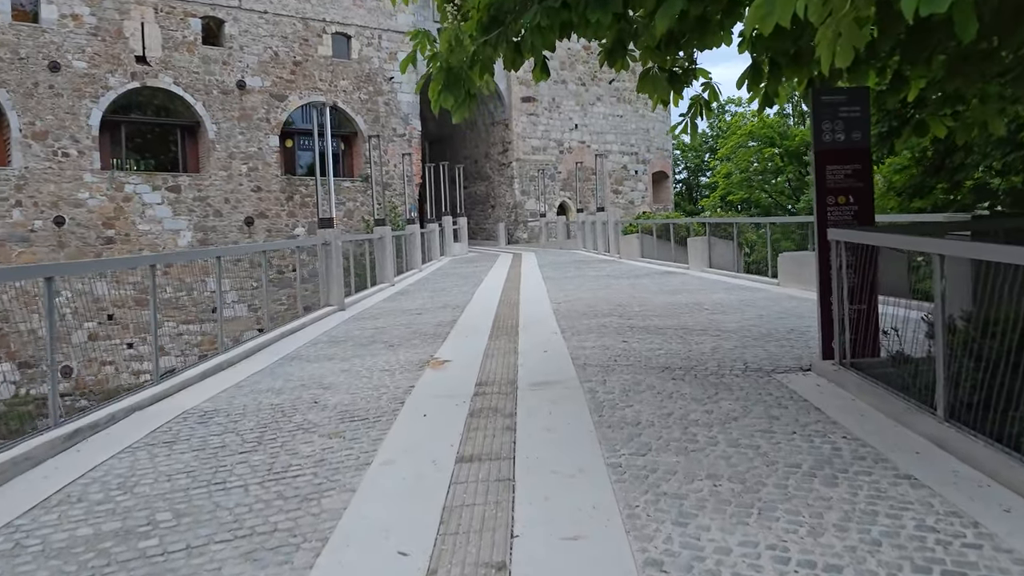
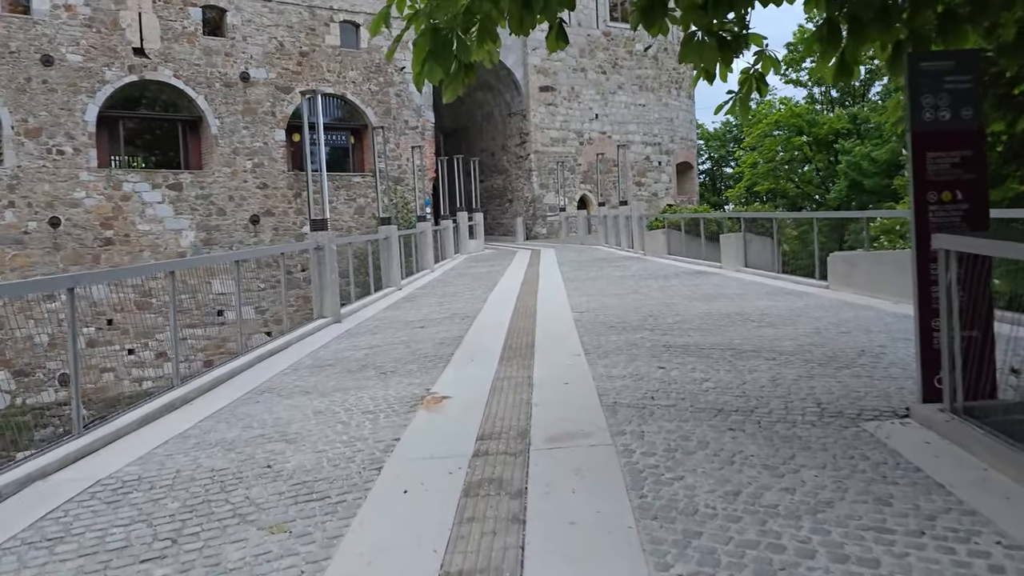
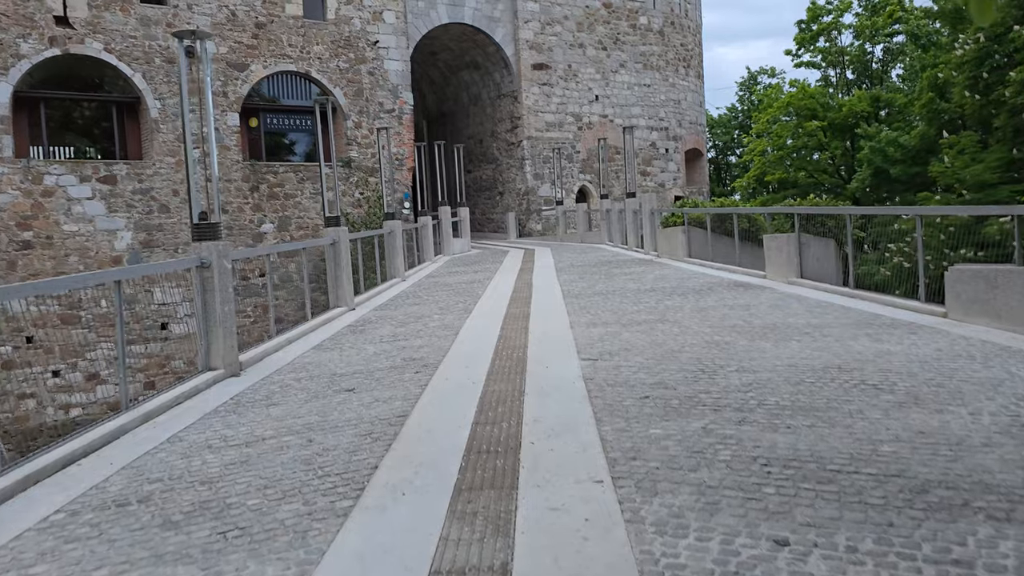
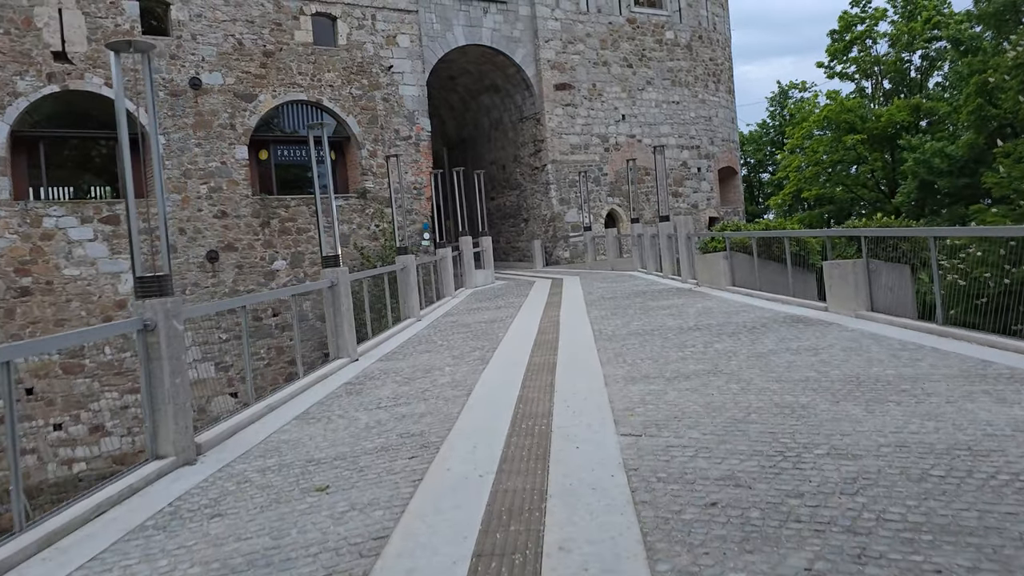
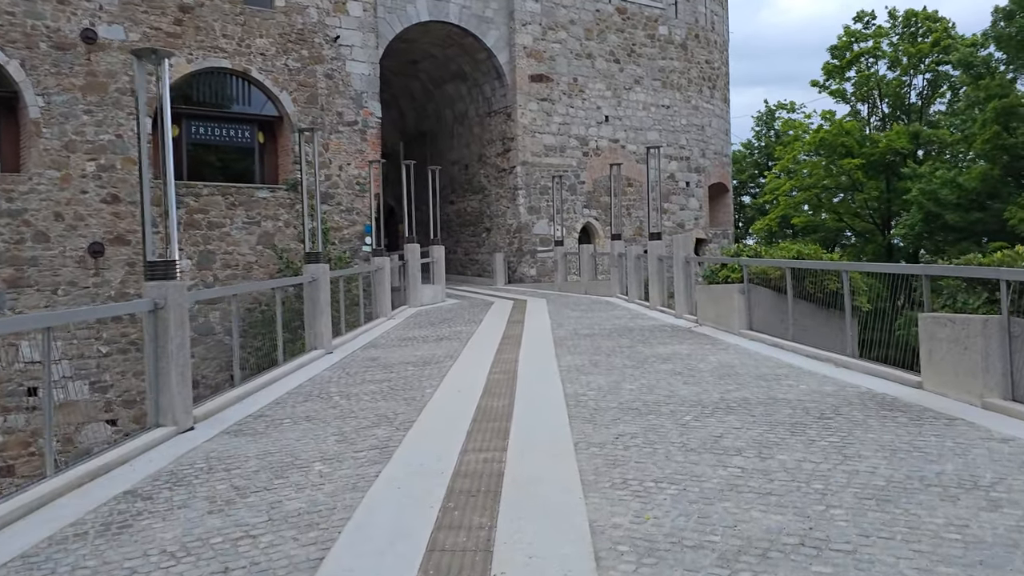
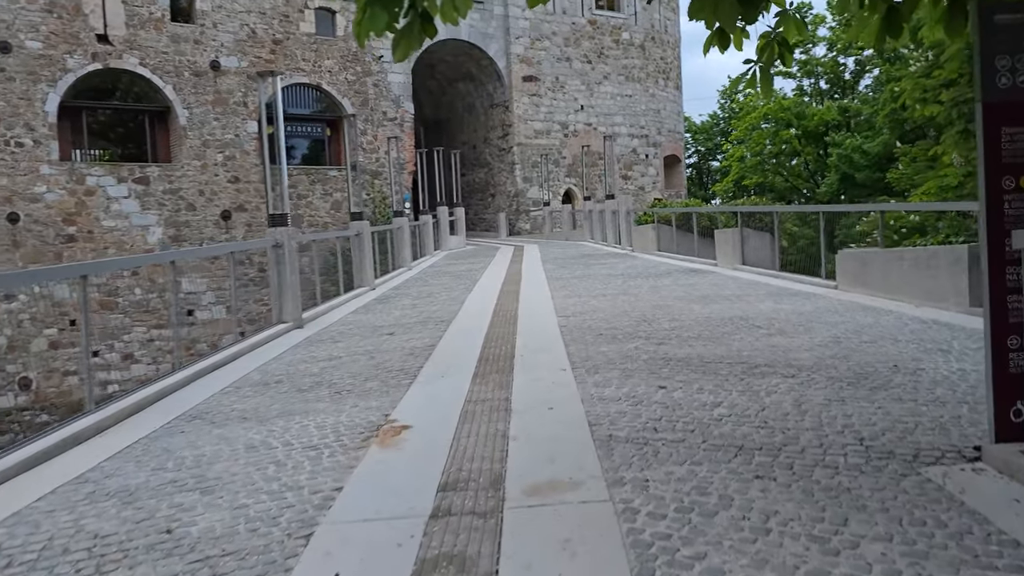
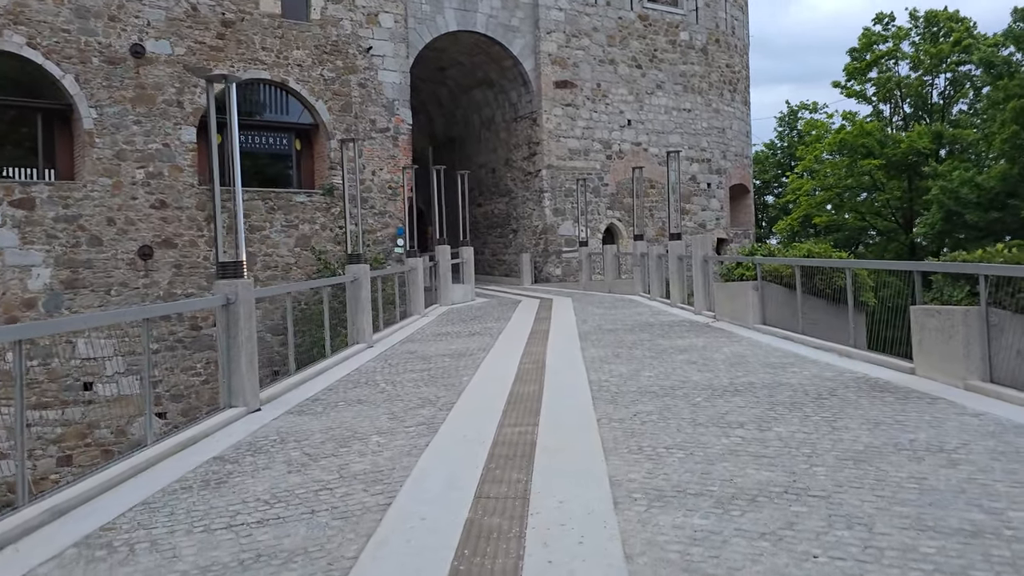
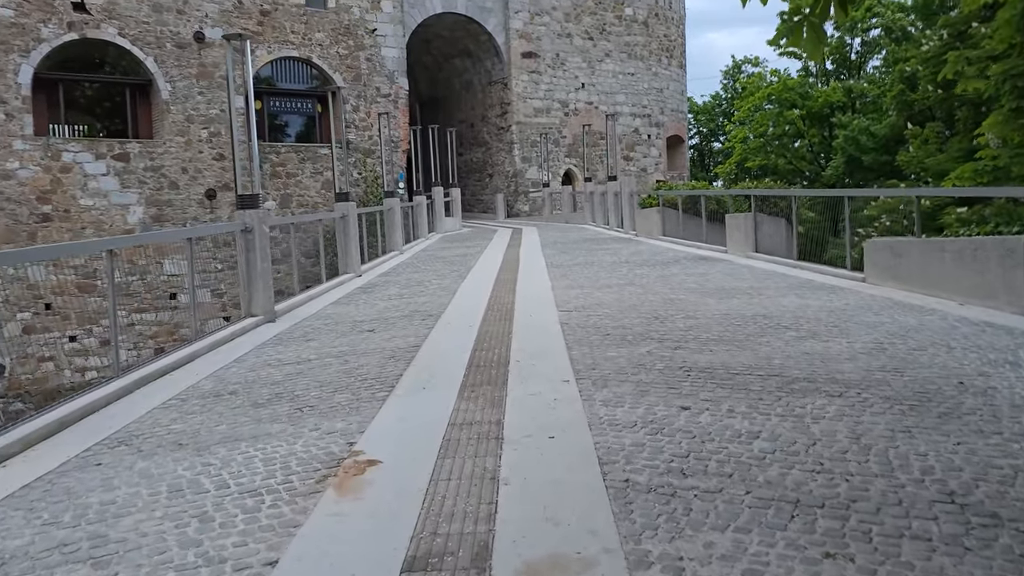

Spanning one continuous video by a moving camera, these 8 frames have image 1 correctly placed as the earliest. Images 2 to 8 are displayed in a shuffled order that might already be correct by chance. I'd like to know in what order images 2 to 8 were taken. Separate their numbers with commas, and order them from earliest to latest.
2, 6, 8, 3, 4, 7, 5
